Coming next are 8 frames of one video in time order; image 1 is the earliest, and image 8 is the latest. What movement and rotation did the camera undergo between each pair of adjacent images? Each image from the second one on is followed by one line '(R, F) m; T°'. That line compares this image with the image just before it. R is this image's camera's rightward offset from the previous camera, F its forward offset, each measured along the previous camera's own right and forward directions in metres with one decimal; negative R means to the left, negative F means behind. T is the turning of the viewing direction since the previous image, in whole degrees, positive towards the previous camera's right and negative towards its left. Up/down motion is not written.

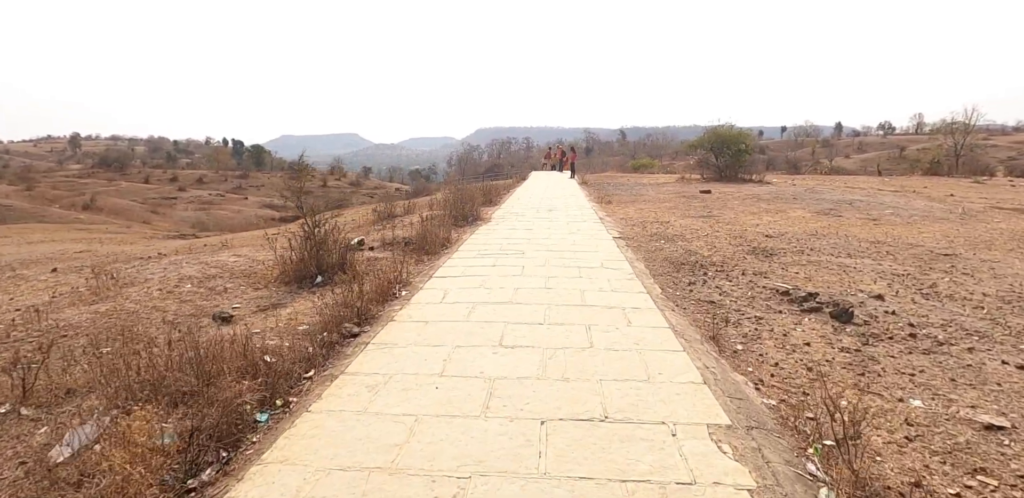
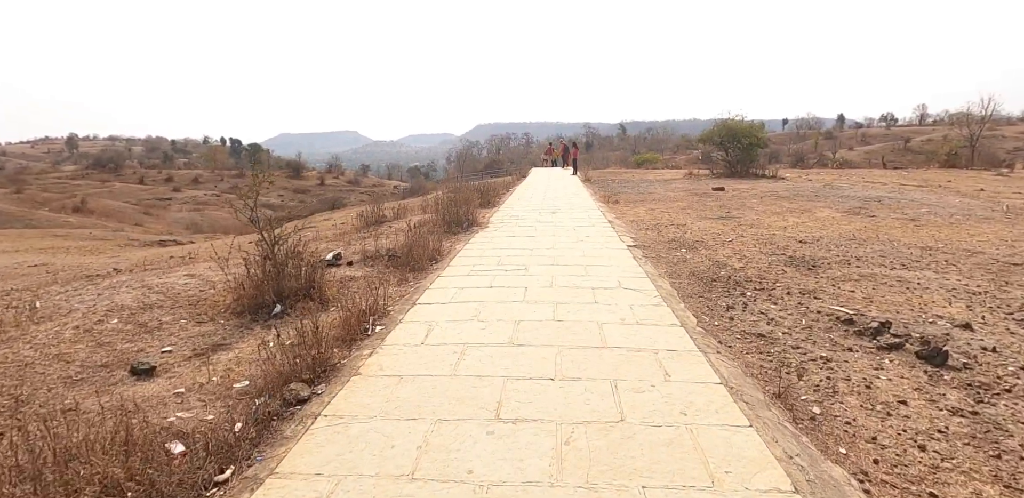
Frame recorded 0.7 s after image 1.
(0.0, +0.8) m; 0°
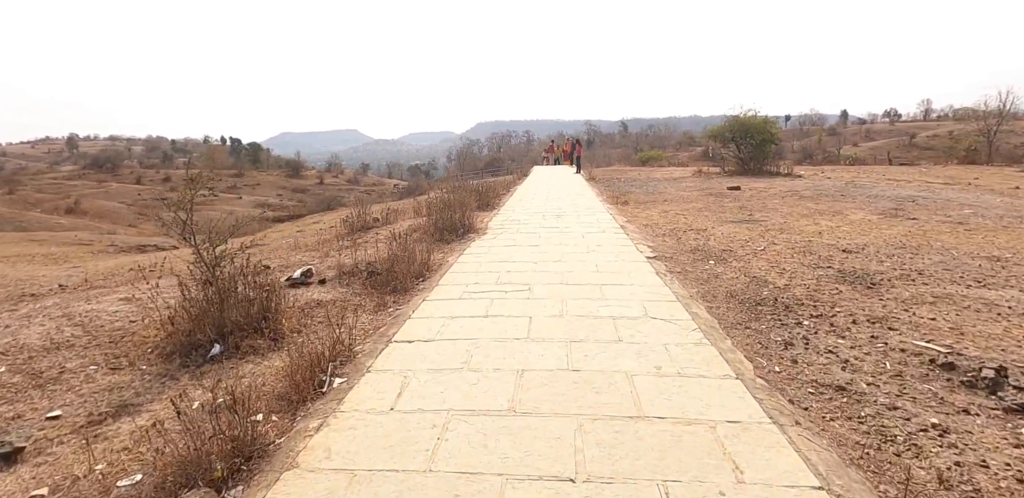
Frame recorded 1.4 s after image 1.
(0.0, +0.8) m; 0°
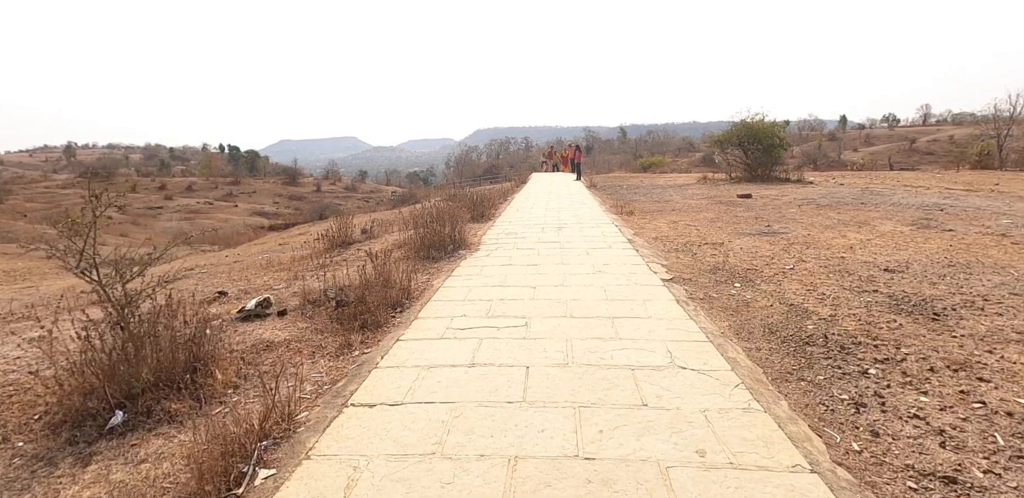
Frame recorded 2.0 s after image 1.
(0.0, +0.7) m; 0°
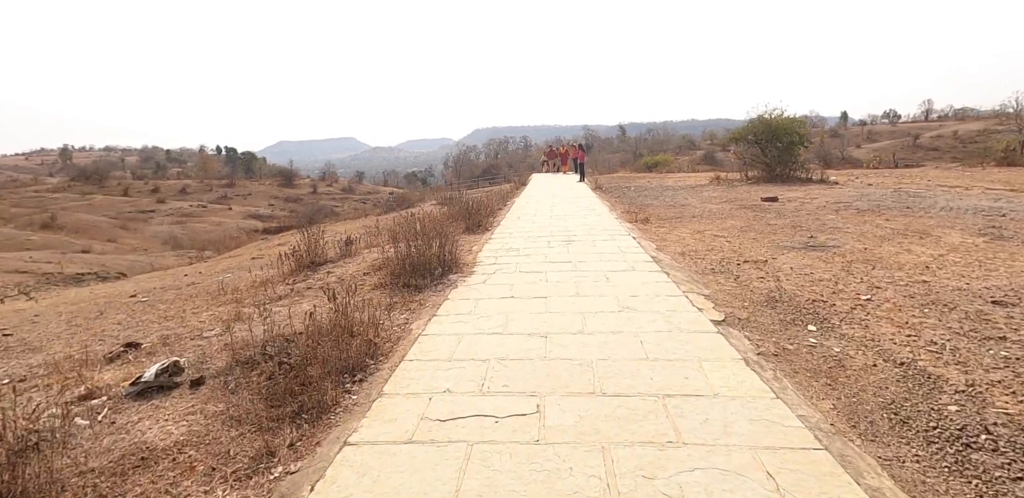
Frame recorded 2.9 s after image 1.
(0.0, +1.0) m; 0°
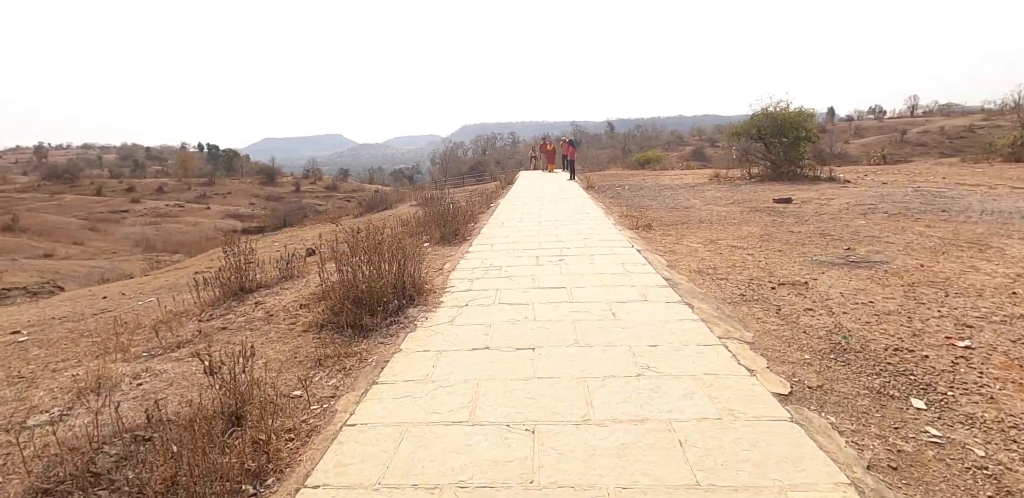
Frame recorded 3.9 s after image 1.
(+0.1, +1.1) m; +1°
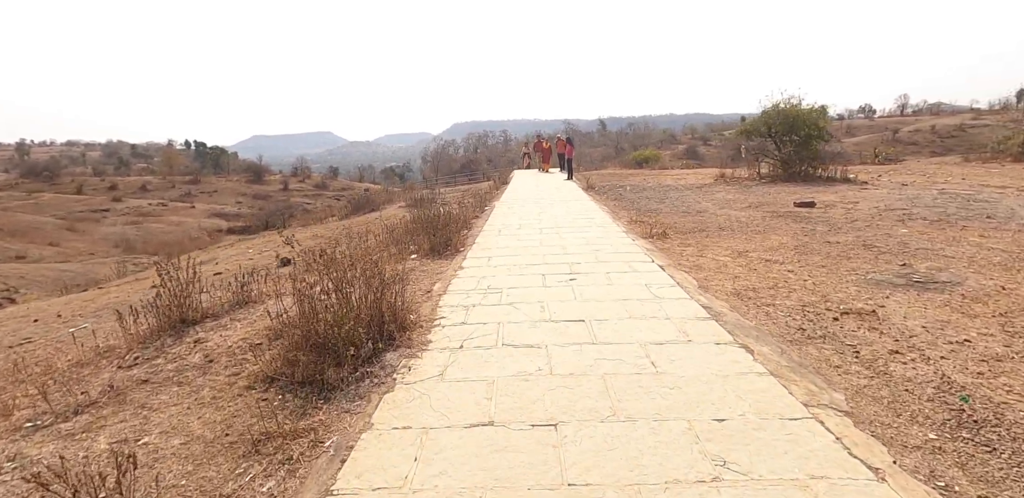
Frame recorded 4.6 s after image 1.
(-0.1, +0.8) m; +1°
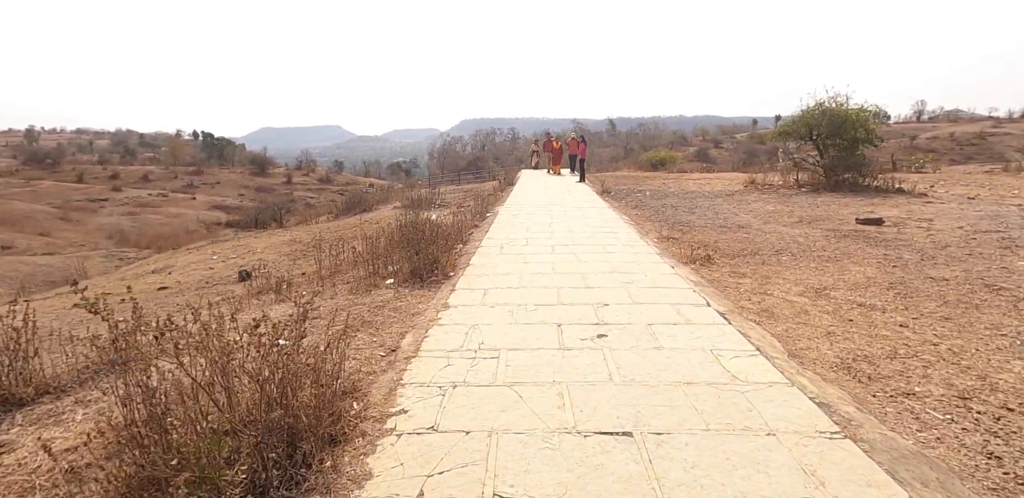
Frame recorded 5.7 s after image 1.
(0.0, +1.3) m; -1°
